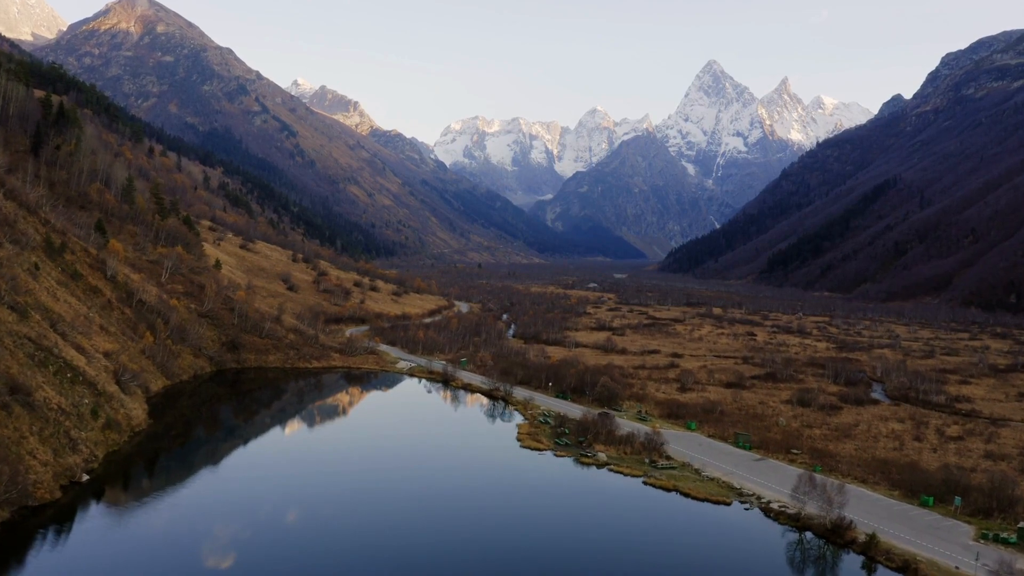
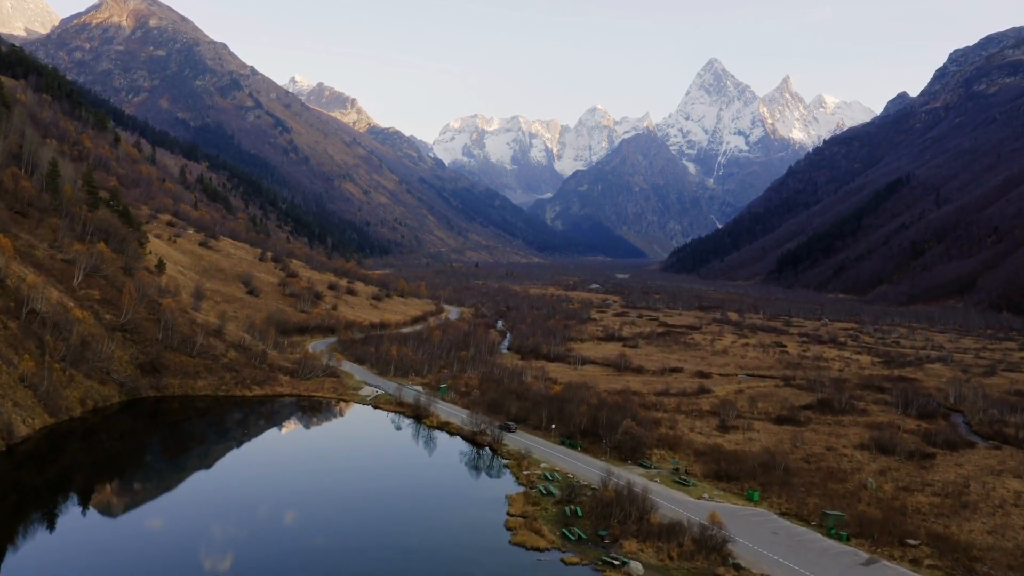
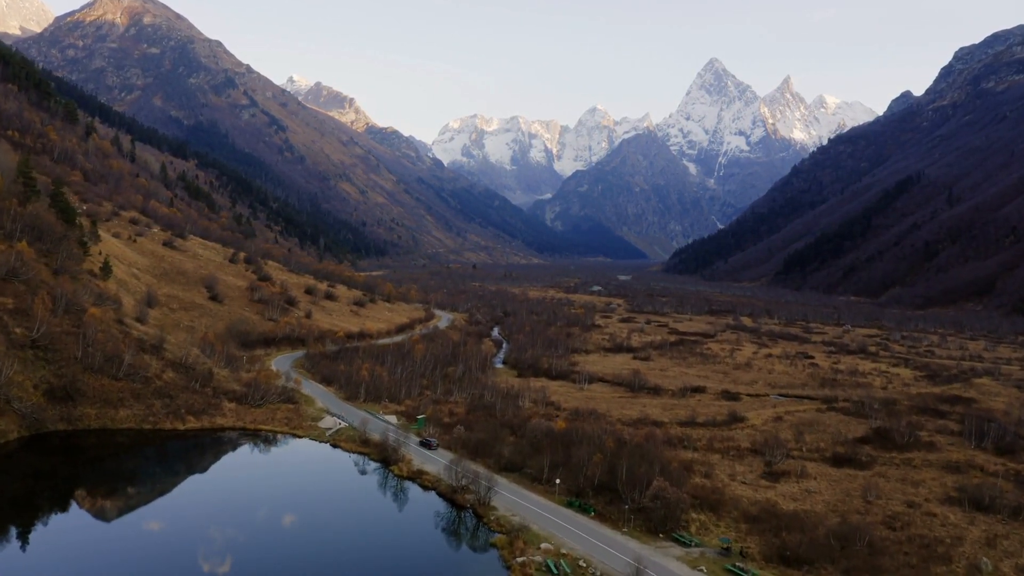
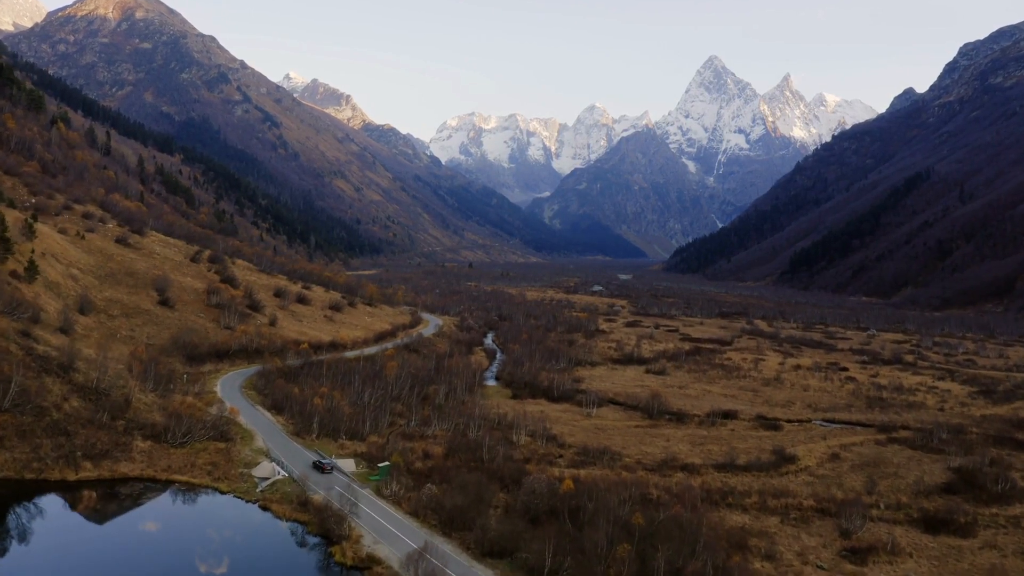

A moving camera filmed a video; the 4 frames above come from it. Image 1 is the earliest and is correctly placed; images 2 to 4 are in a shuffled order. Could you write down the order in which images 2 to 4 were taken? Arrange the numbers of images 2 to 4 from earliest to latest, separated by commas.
2, 3, 4
